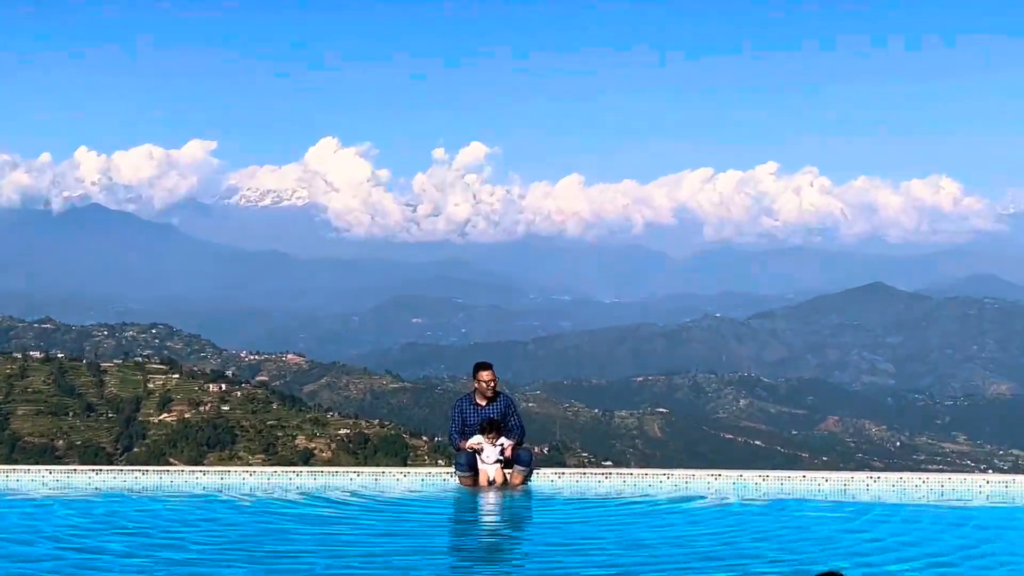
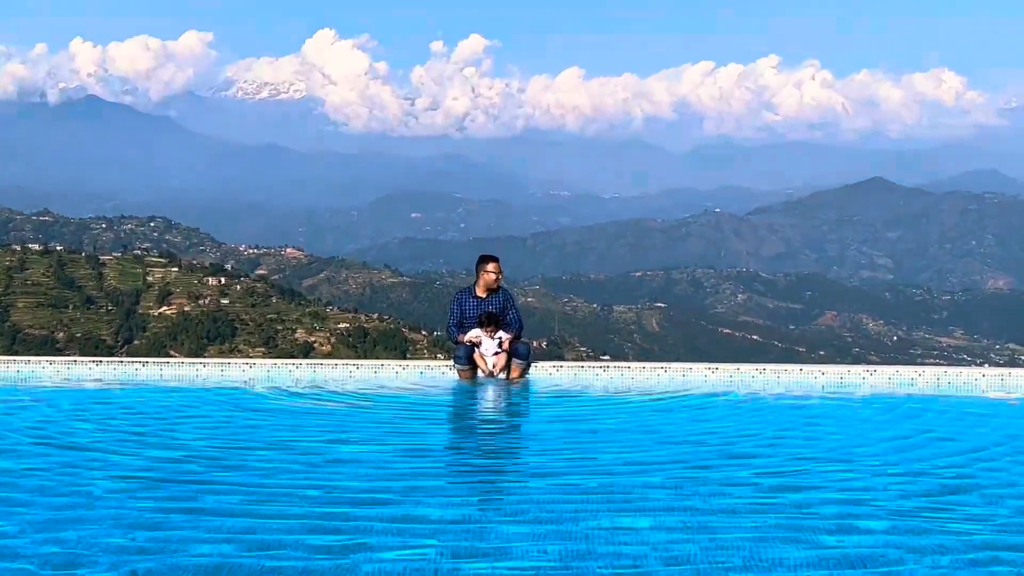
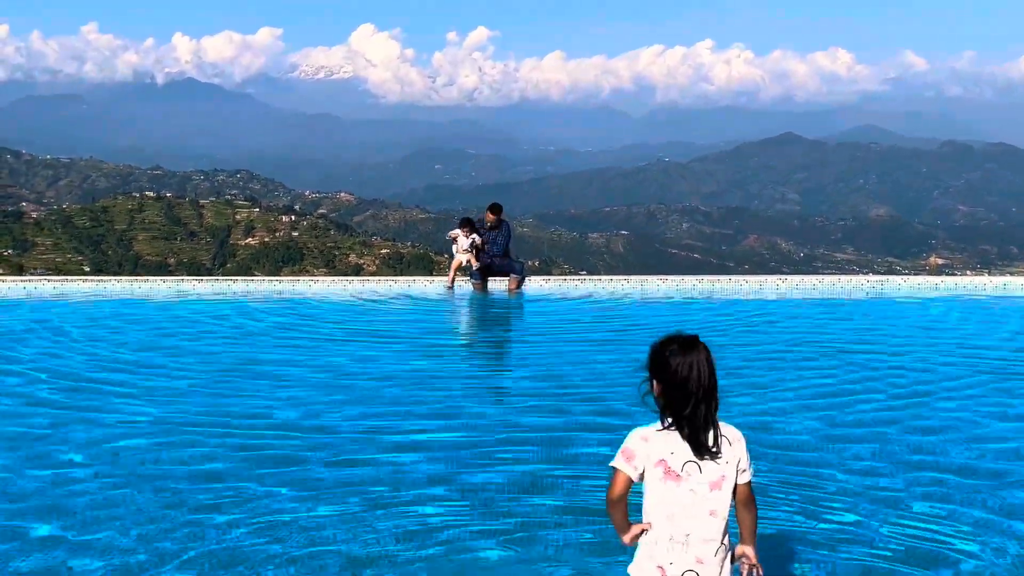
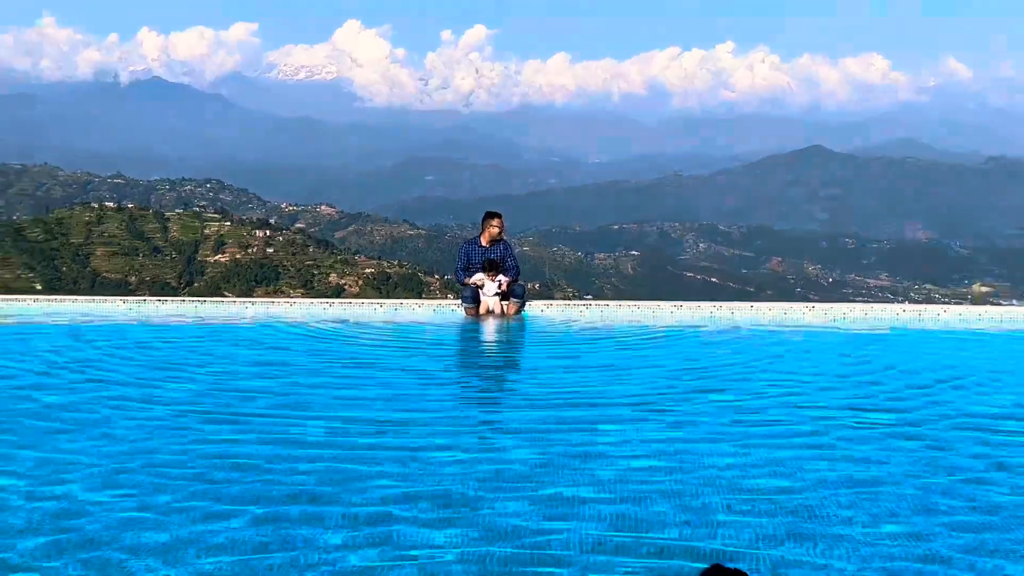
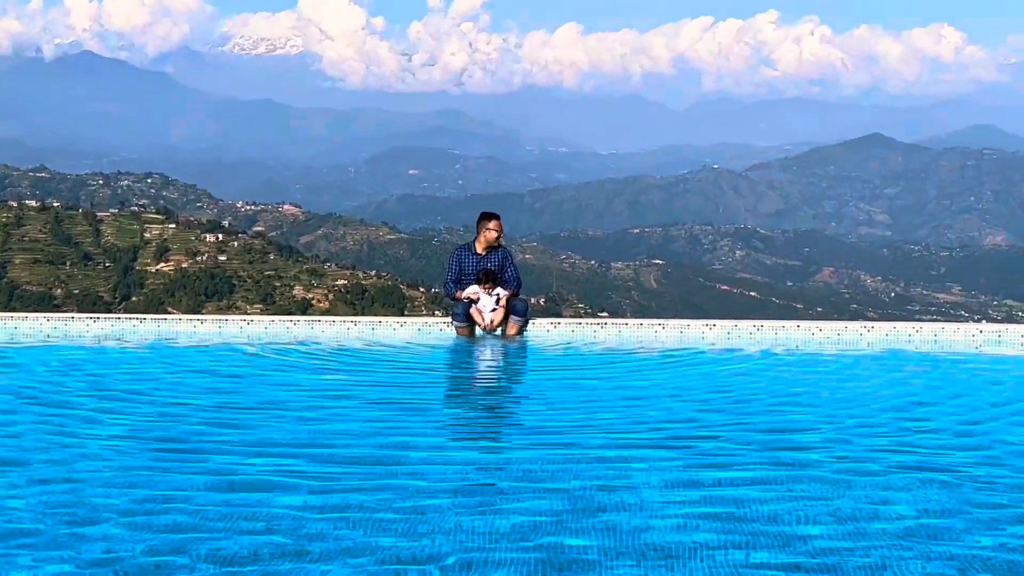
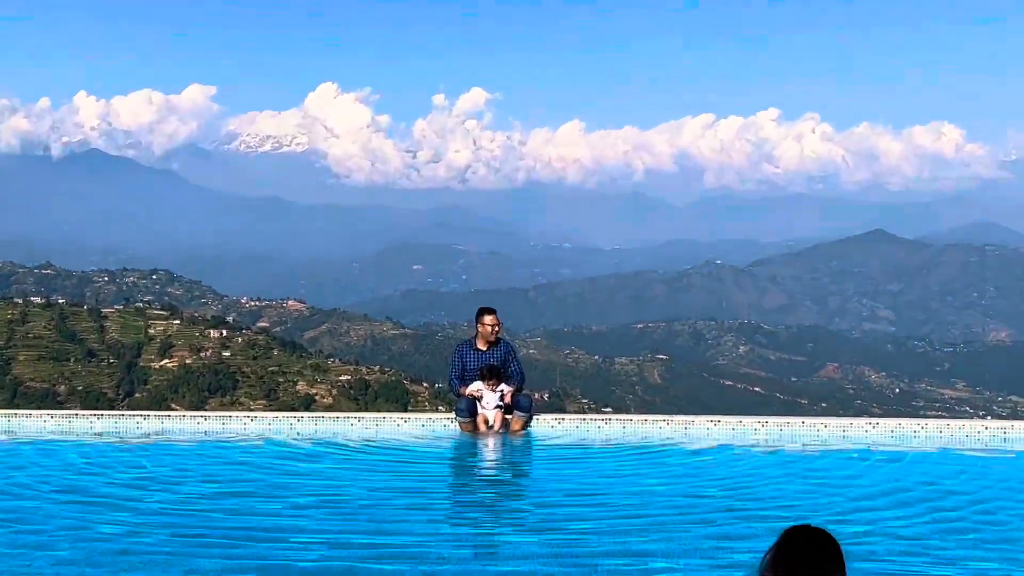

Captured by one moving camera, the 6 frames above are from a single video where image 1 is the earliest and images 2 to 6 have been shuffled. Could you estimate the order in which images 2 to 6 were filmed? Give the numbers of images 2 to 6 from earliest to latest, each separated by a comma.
6, 2, 5, 4, 3
